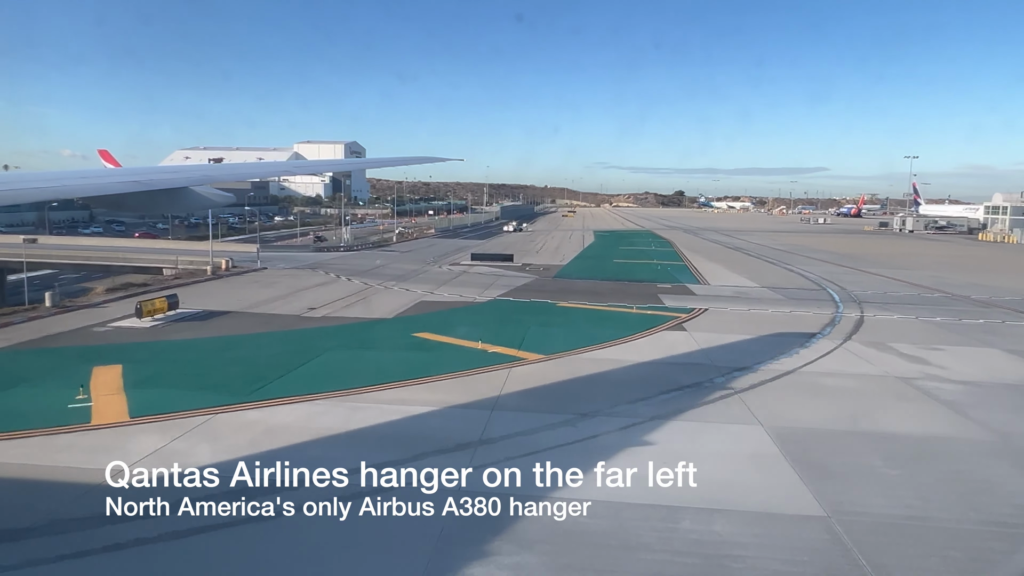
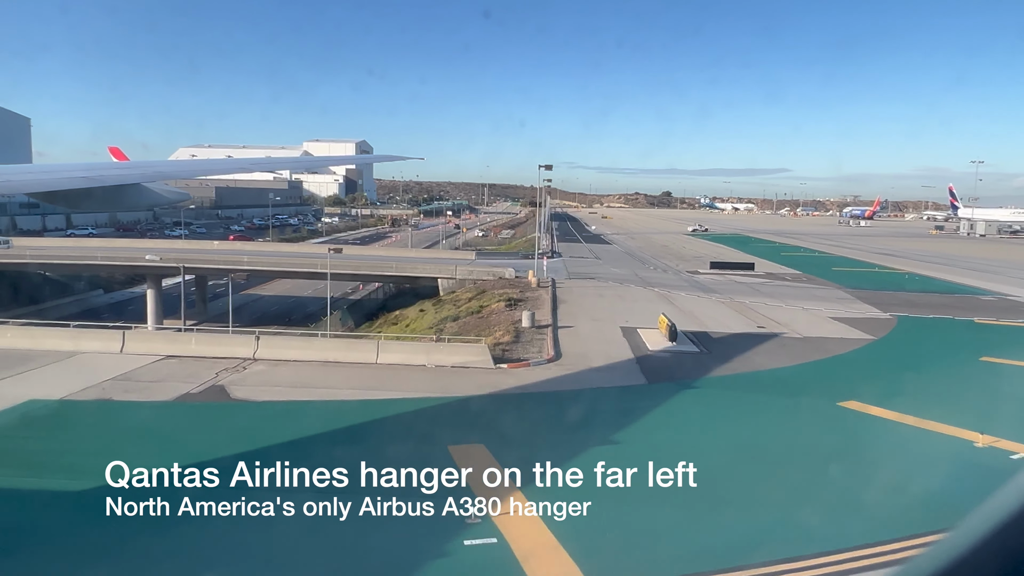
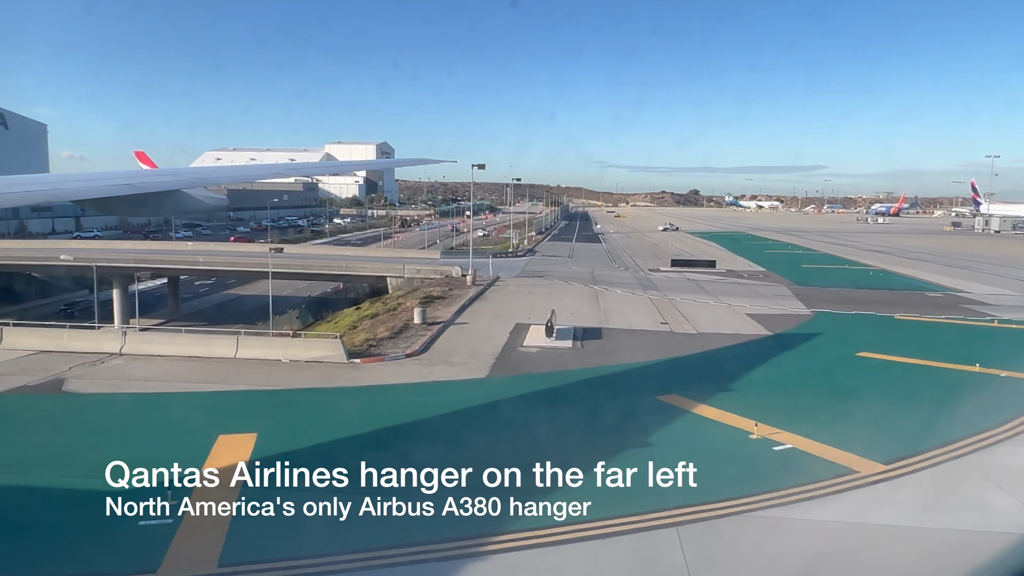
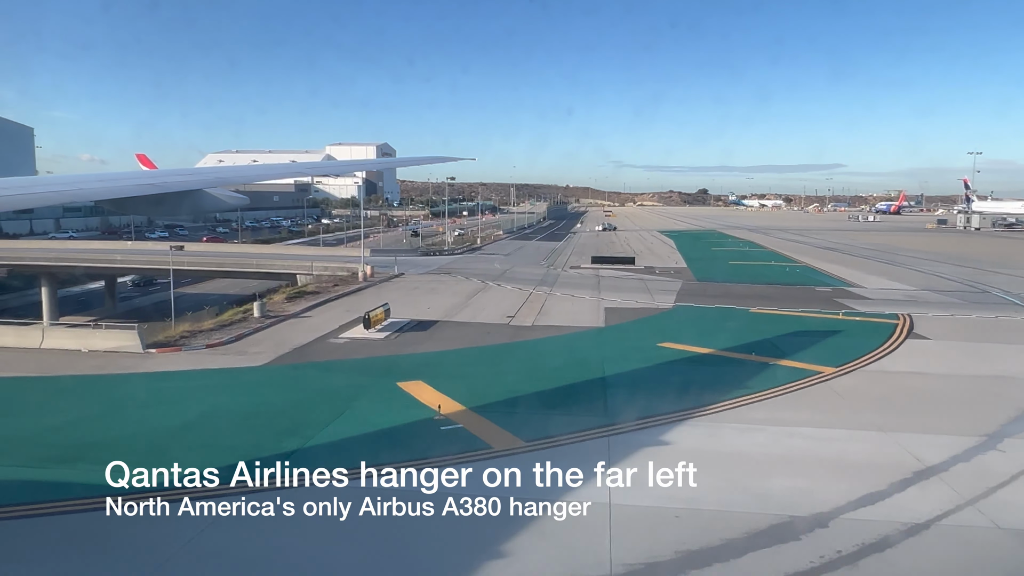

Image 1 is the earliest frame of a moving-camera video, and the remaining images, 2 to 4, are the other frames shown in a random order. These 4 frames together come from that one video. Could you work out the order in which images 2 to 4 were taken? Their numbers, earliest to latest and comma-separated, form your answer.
4, 3, 2
